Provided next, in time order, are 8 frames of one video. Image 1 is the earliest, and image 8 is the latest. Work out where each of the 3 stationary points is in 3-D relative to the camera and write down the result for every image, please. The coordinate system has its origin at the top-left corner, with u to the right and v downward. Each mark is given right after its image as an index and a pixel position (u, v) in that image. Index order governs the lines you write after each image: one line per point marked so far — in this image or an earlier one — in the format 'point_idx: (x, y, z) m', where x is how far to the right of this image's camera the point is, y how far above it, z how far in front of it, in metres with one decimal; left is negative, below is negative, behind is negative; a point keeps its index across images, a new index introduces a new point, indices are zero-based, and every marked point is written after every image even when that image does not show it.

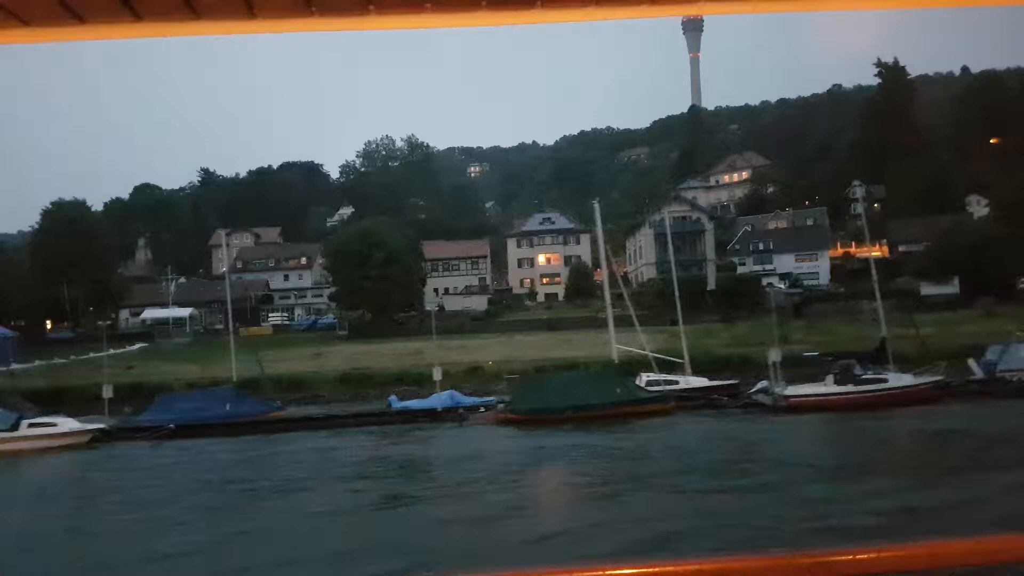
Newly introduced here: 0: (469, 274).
0: (-1.0, +0.4, +24.3) m
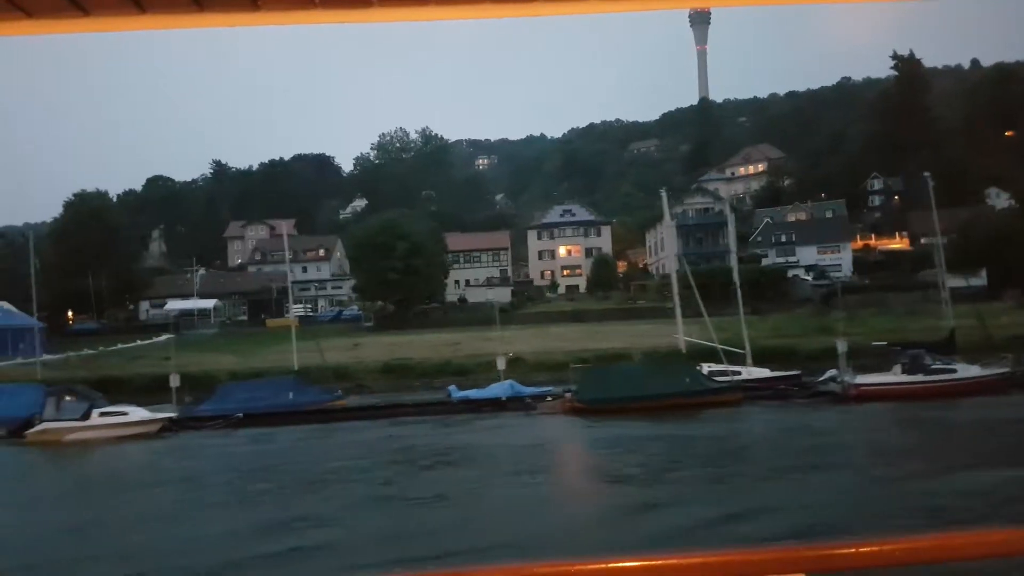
0: (-0.4, +0.6, +24.3) m
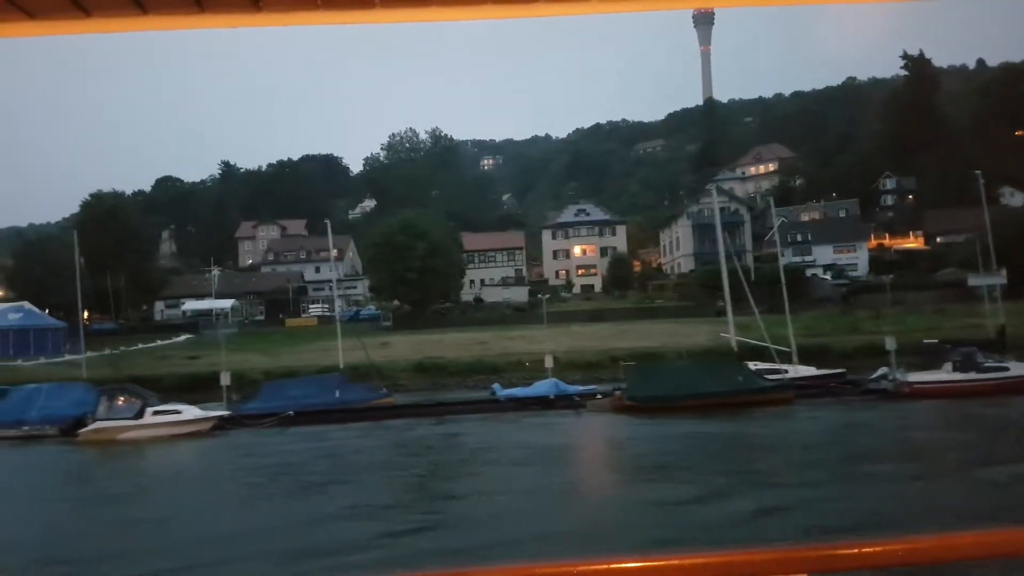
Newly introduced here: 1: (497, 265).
0: (0.0, +0.6, +24.3) m
1: (-0.2, +0.7, +24.2) m
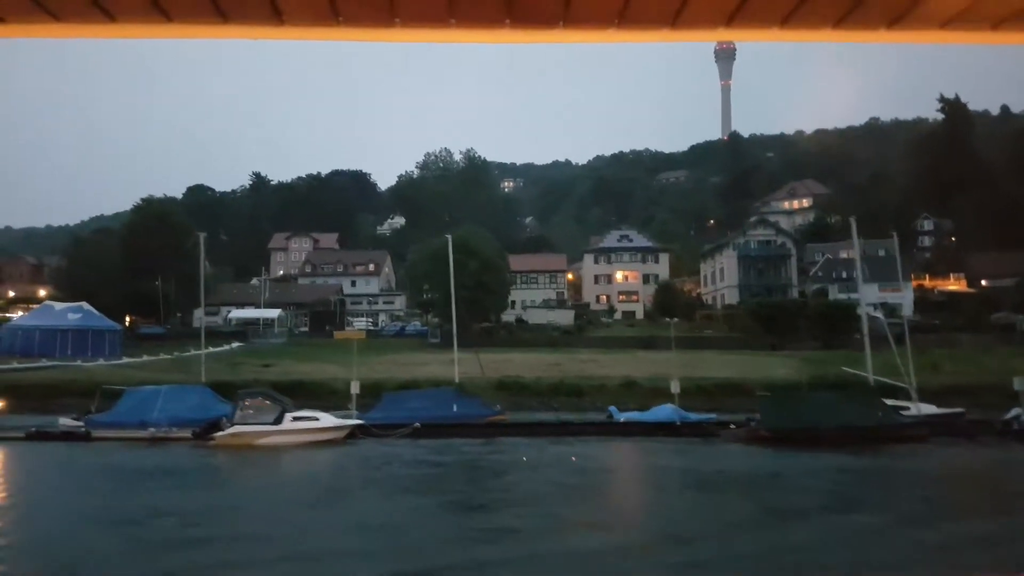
0: (+1.2, 0.0, +24.3) m
1: (+1.0, 0.0, +24.2) m
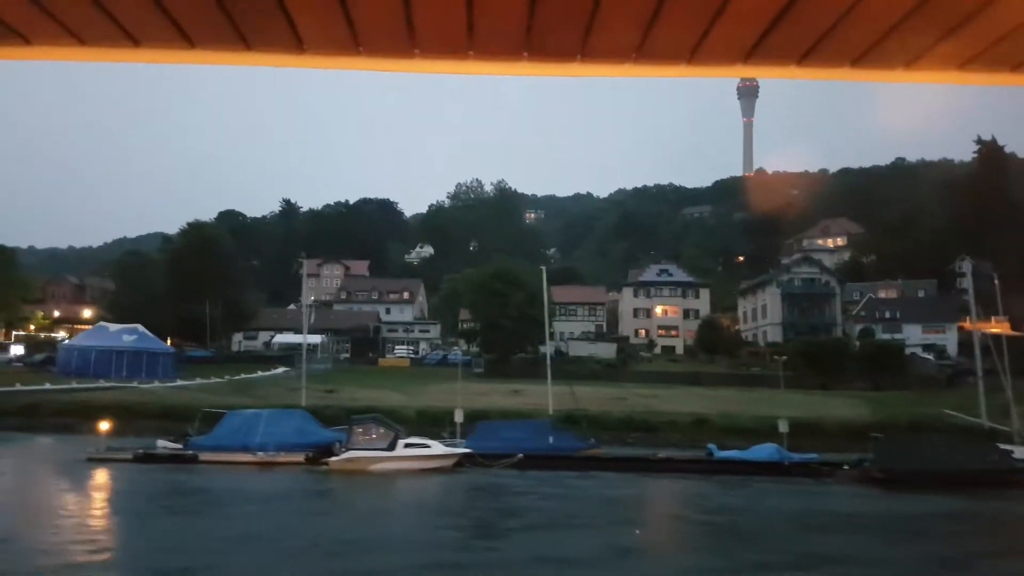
0: (+2.3, -0.9, +24.3) m
1: (+2.1, -0.9, +24.2) m
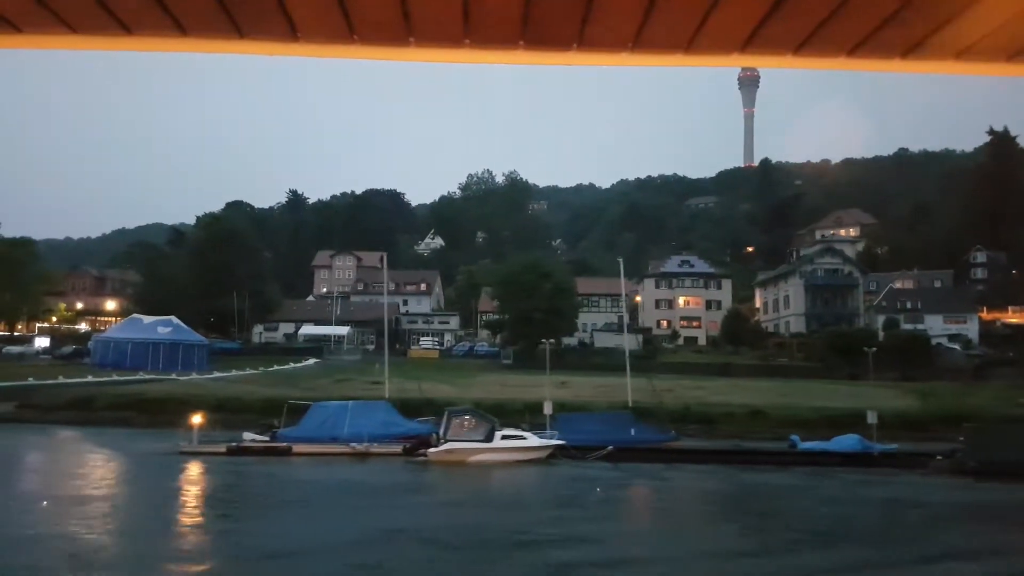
0: (+2.9, -0.7, +24.3) m
1: (+2.7, -0.7, +24.2) m
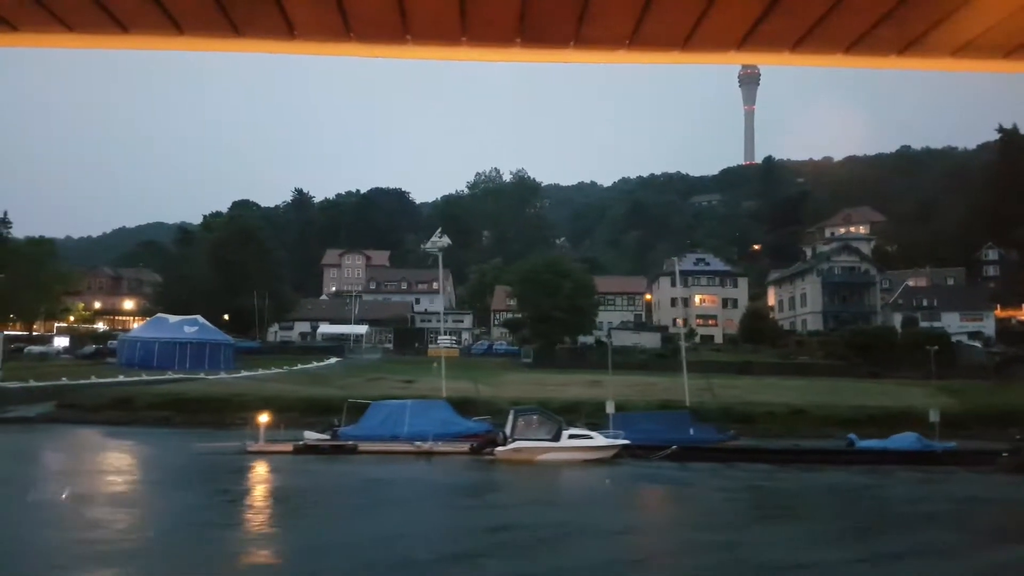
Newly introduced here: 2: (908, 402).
0: (+3.3, -0.7, +24.3) m
1: (+3.1, -0.6, +24.3) m
2: (+6.0, -1.7, +12.8) m
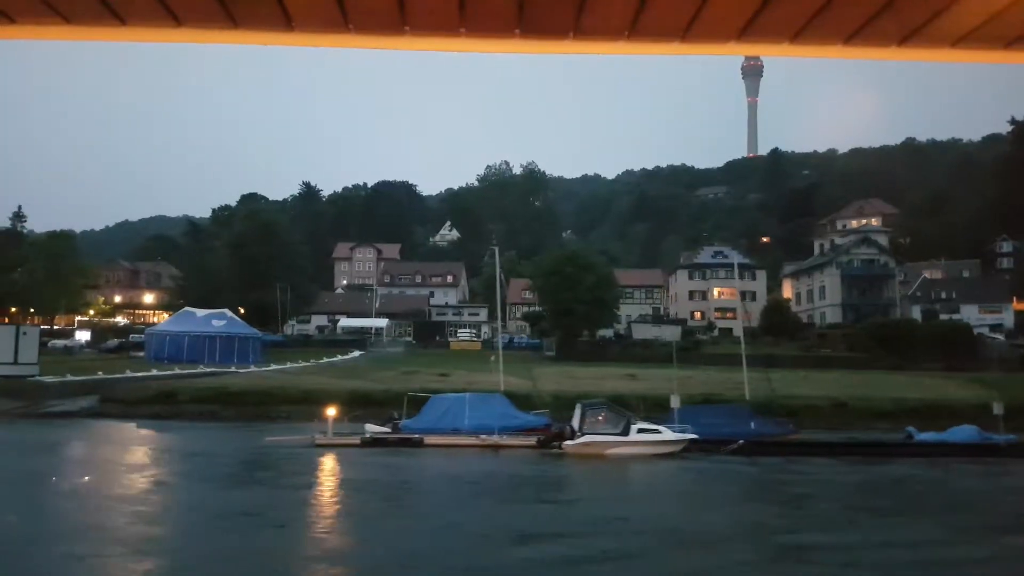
0: (+3.8, -0.4, +24.4) m
1: (+3.7, -0.4, +24.3) m
2: (+6.5, -1.6, +12.9) m
